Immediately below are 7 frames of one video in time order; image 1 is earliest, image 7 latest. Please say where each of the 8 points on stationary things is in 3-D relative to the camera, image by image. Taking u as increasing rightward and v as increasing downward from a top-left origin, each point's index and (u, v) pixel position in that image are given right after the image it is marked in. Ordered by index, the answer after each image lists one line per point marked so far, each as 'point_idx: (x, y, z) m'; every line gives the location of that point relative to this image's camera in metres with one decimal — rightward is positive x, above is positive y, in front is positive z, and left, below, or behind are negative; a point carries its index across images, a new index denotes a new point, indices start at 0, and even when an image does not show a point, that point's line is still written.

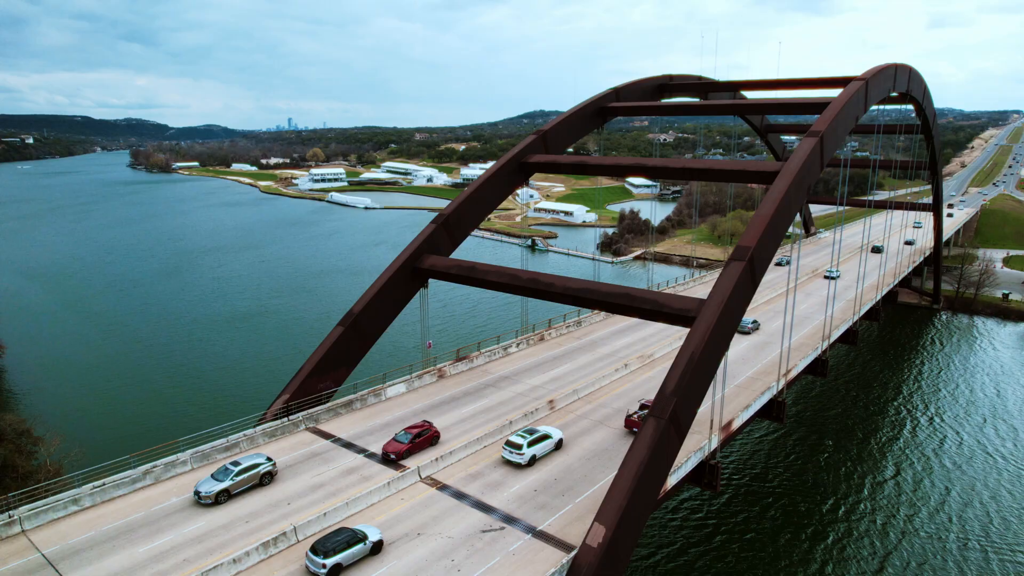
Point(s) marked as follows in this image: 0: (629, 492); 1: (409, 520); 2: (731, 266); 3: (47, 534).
0: (+2.5, -4.4, +13.5) m
1: (-2.3, -5.4, +14.6) m
2: (+6.0, +0.6, +17.4) m
3: (-10.2, -5.4, +13.9) m
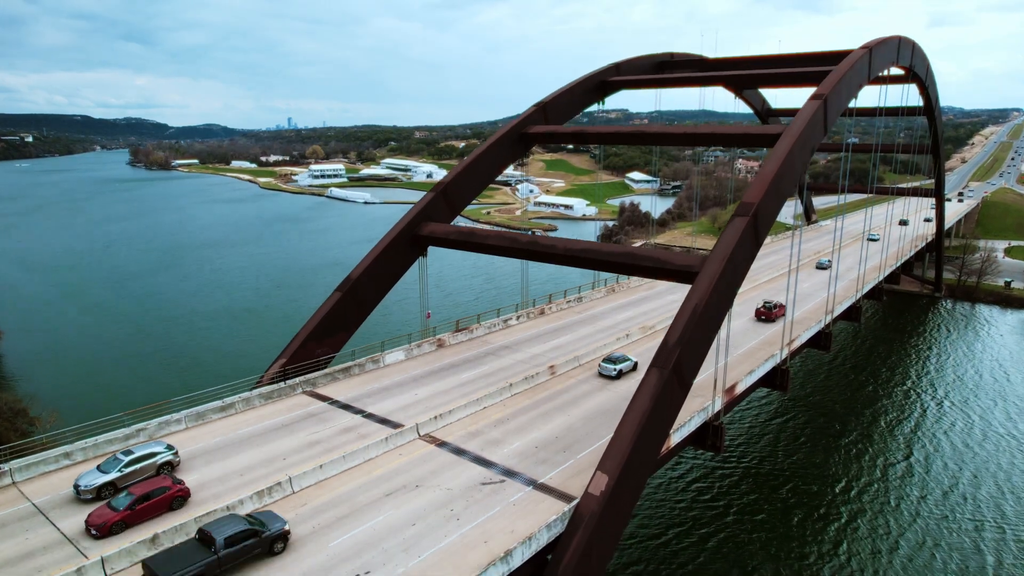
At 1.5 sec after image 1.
0: (+2.5, -3.2, +13.2) m
1: (-2.3, -4.2, +14.3) m
2: (+6.0, +1.8, +17.1) m
3: (-10.2, -4.3, +13.6) m
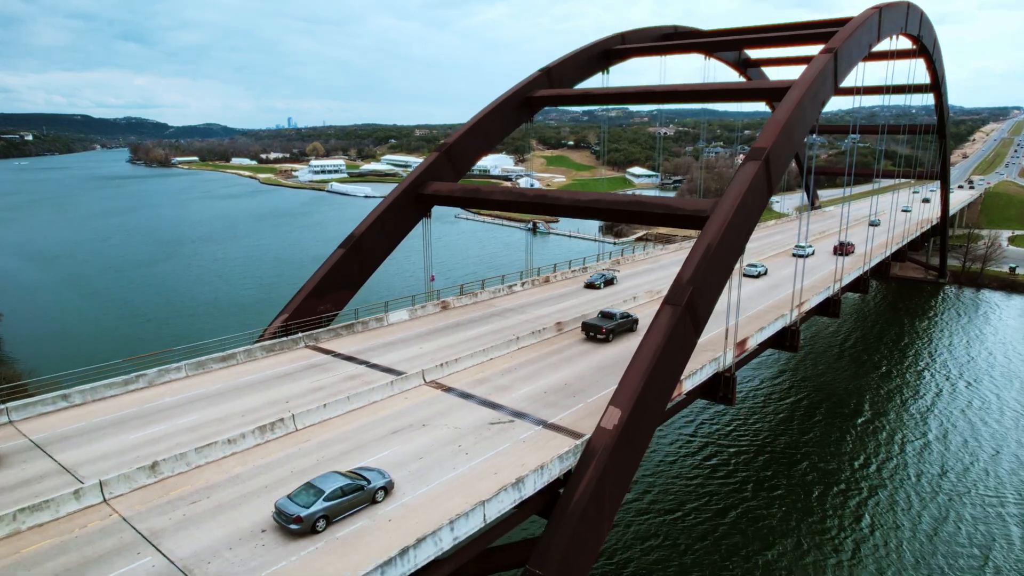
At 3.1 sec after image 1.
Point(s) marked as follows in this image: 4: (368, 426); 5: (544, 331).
0: (+2.7, -1.8, +12.9) m
1: (-2.1, -2.8, +13.9) m
2: (+6.2, +3.2, +16.8) m
3: (-10.0, -2.9, +13.2) m
4: (-3.0, -2.9, +13.3) m
5: (+1.0, -1.3, +19.4) m
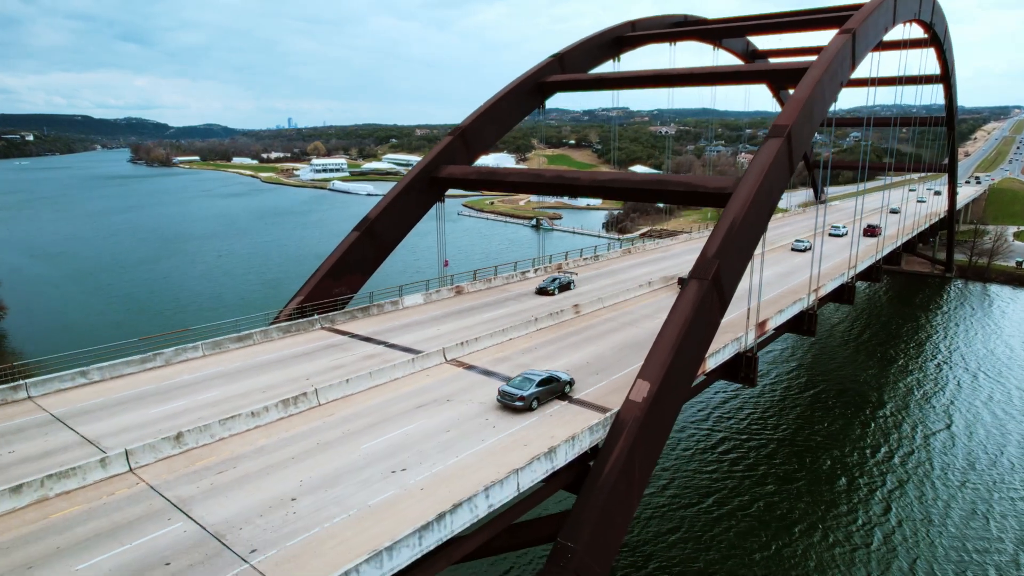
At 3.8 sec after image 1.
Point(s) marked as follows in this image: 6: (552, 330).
0: (+3.2, -1.2, +12.7) m
1: (-1.6, -2.2, +13.8) m
2: (+6.7, +3.8, +16.6) m
3: (-9.5, -2.3, +13.0) m
4: (-2.5, -2.4, +13.1) m
5: (+1.6, -0.8, +19.2) m
6: (+1.2, -1.2, +18.3) m
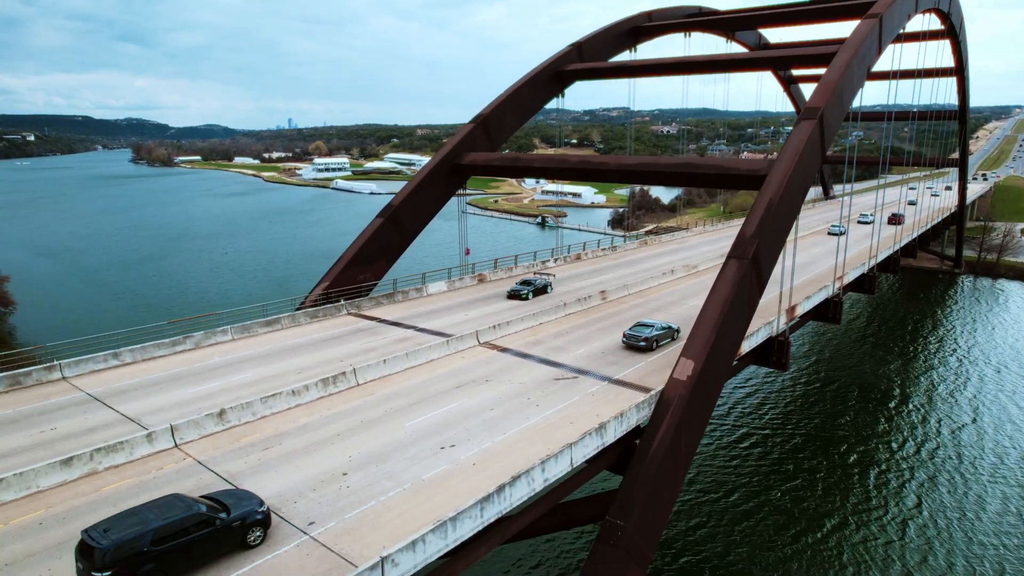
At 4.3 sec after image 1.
0: (+4.1, -0.8, +12.5) m
1: (-0.8, -1.8, +13.6) m
2: (+7.6, +4.2, +16.4) m
3: (-8.7, -1.9, +12.9) m
4: (-1.7, -1.9, +12.9) m
5: (+2.4, -0.3, +19.0) m
6: (+2.0, -0.8, +18.1) m
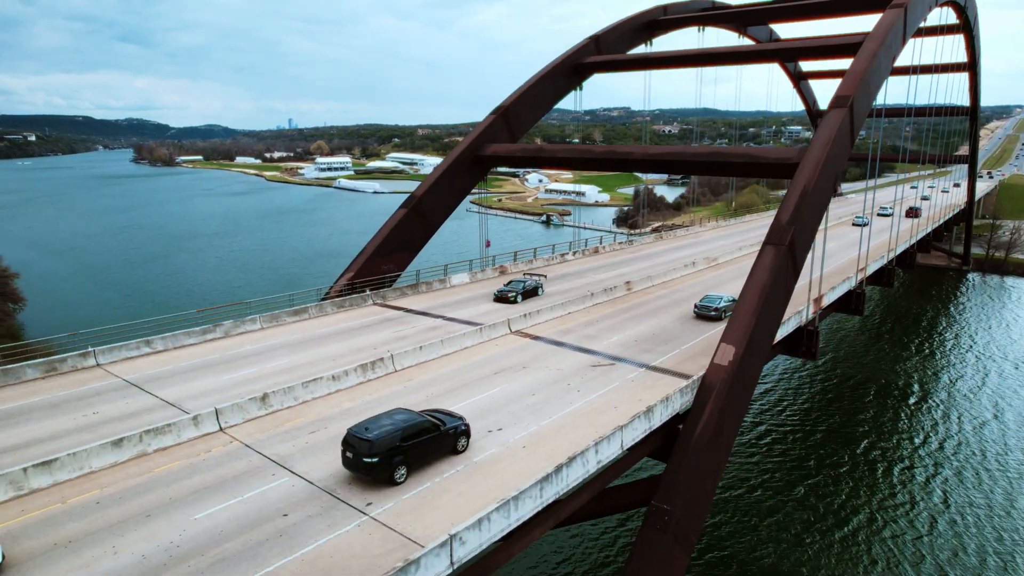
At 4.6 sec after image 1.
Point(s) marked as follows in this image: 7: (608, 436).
0: (+4.8, -0.5, +12.4) m
1: (0.0, -1.5, +13.5) m
2: (+8.3, +4.5, +16.3) m
3: (-7.9, -1.6, +12.8) m
4: (-0.9, -1.6, +12.8) m
5: (+3.1, -0.1, +18.9) m
6: (+2.7, -0.5, +18.0) m
7: (+1.4, -2.2, +9.3) m
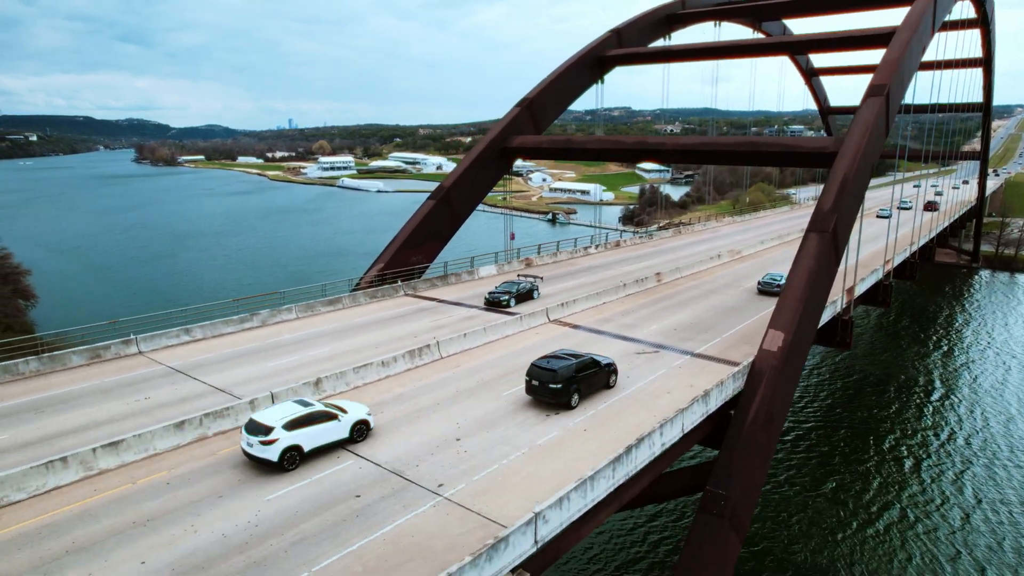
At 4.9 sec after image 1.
0: (+5.7, -0.2, +12.3) m
1: (+0.9, -1.2, +13.4) m
2: (+9.2, +4.8, +16.2) m
3: (-7.0, -1.3, +12.7) m
4: (0.0, -1.4, +12.7) m
5: (+4.0, +0.2, +18.8) m
6: (+3.7, -0.2, +17.9) m
7: (+2.3, -1.9, +9.2) m
